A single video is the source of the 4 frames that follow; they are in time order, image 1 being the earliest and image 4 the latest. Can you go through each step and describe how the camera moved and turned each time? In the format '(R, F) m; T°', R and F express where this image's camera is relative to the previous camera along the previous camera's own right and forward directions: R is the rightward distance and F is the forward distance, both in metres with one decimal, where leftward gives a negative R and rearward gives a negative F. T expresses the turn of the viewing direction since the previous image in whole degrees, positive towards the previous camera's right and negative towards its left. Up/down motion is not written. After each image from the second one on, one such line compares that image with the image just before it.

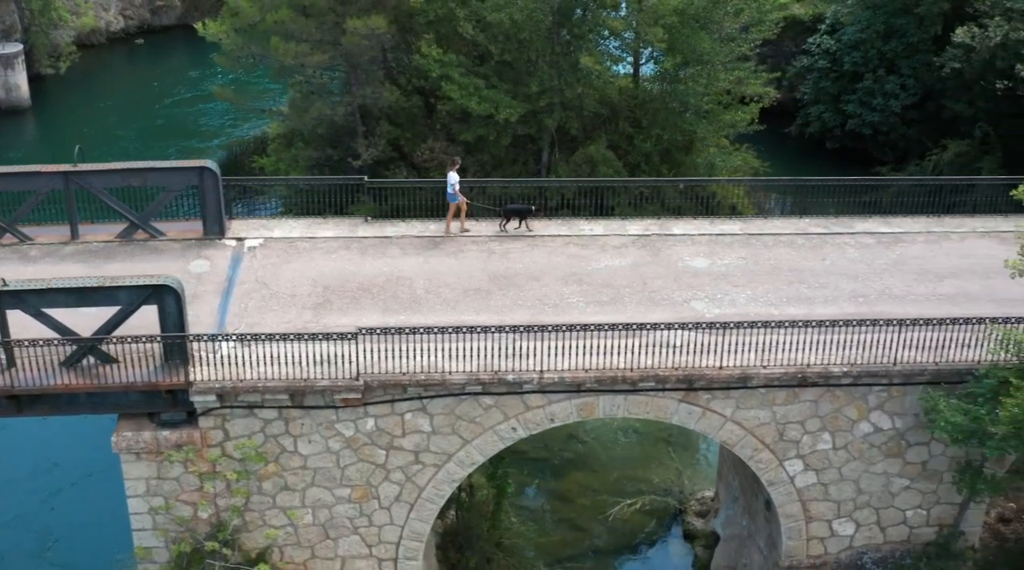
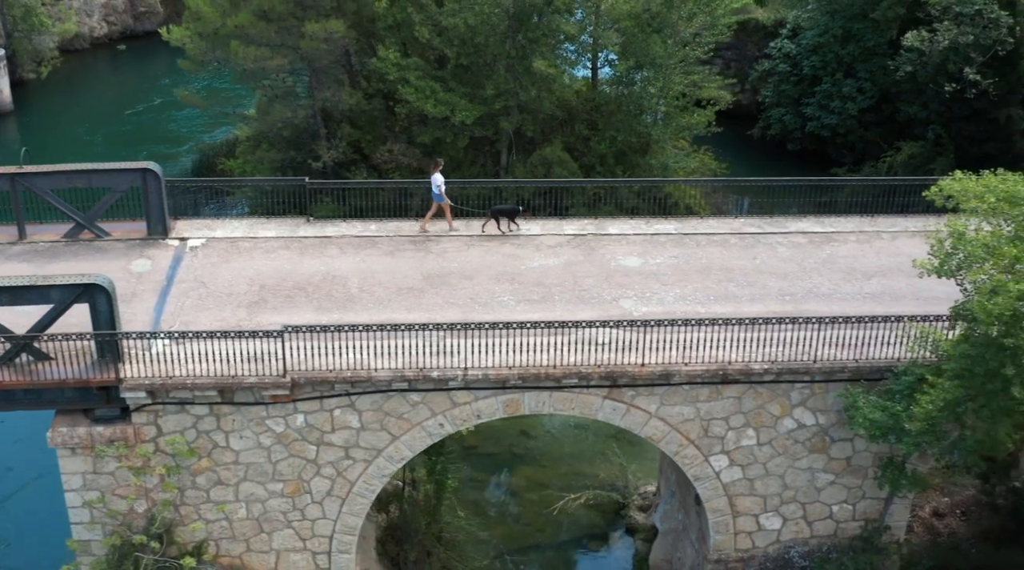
(+1.0, -0.2) m; 0°
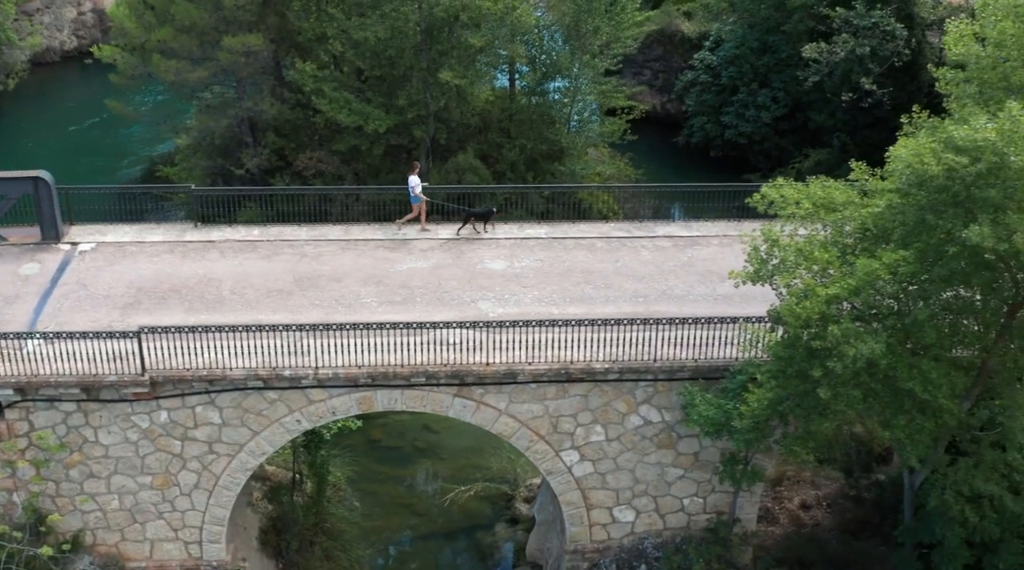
(+2.2, -0.6) m; -1°
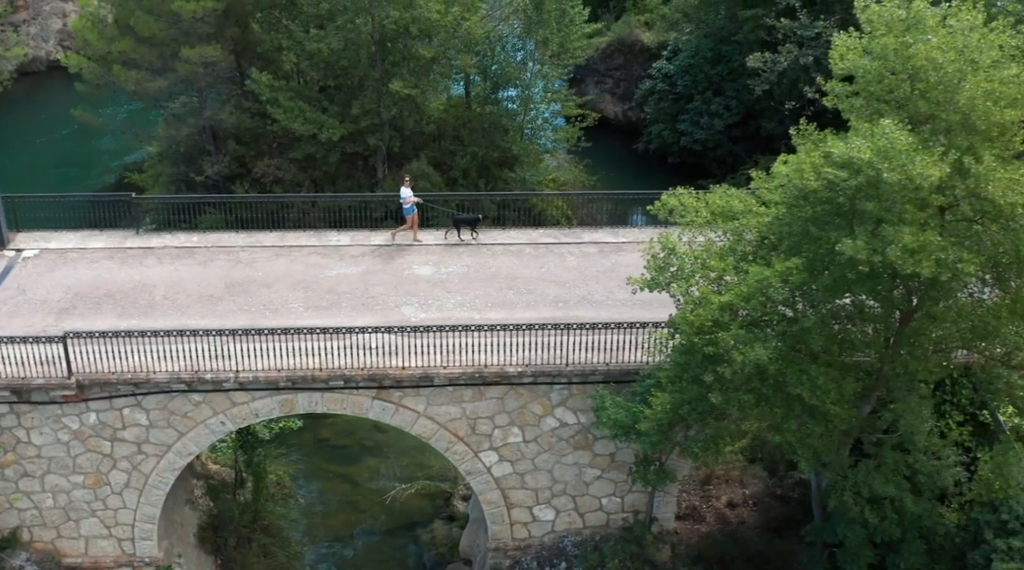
(+1.3, -0.4) m; -1°
